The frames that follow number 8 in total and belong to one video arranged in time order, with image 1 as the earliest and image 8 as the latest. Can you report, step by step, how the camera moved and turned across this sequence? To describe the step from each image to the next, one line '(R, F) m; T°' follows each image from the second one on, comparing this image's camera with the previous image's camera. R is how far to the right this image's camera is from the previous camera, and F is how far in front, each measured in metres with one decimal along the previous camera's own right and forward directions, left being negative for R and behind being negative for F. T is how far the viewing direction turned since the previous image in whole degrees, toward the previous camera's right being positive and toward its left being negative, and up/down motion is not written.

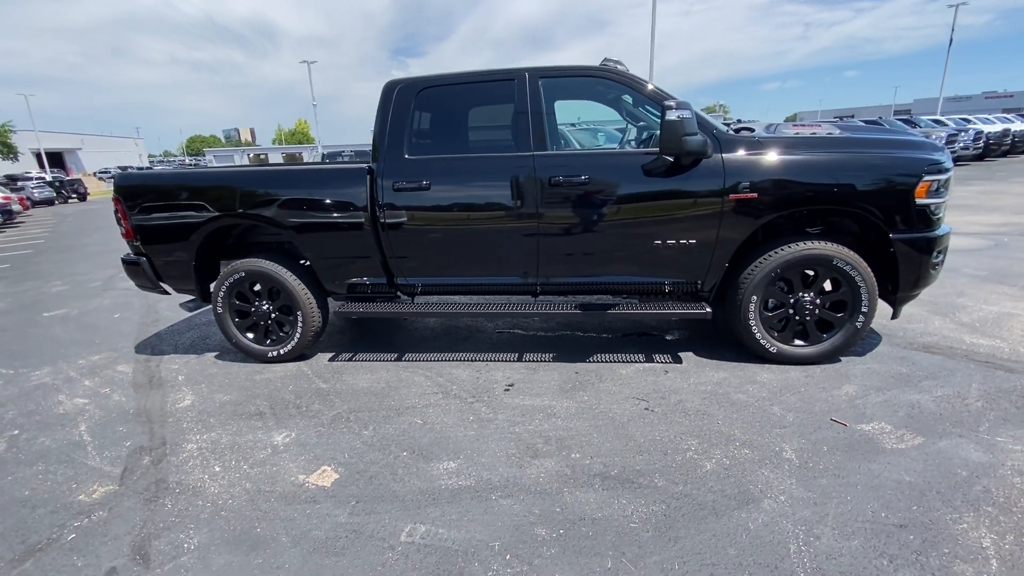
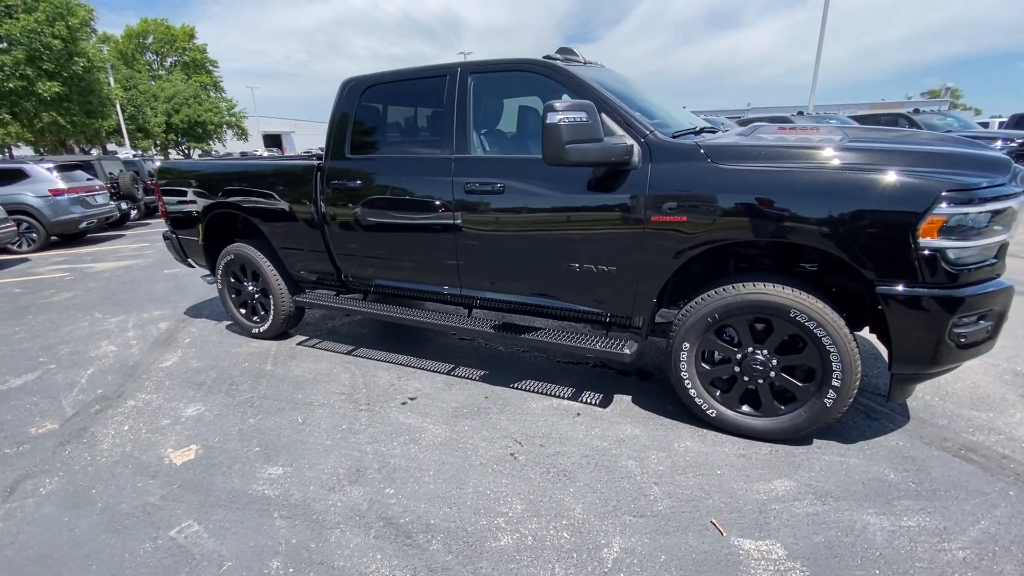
(+1.6, +0.5) m; -17°
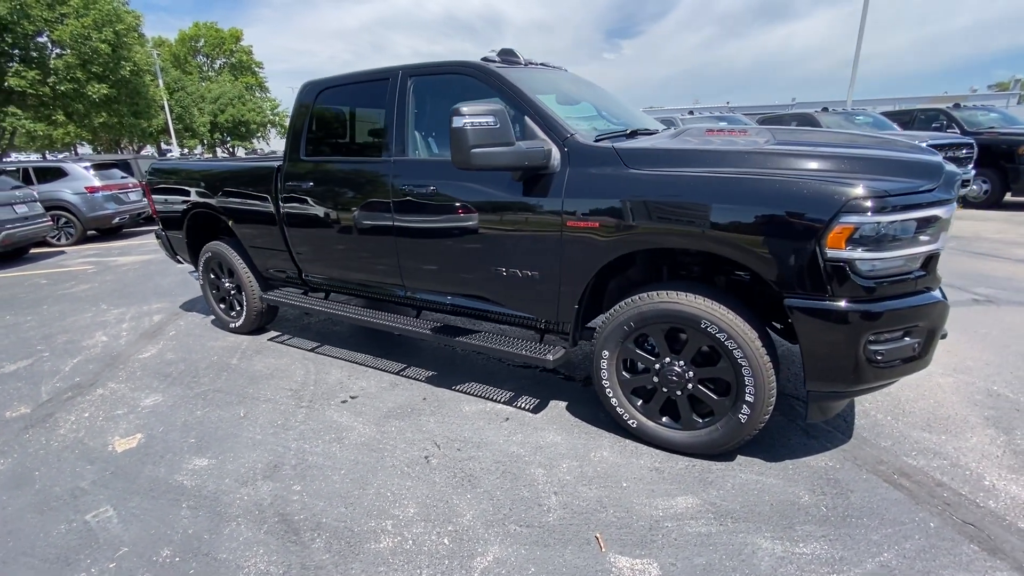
(+0.7, 0.0) m; -4°
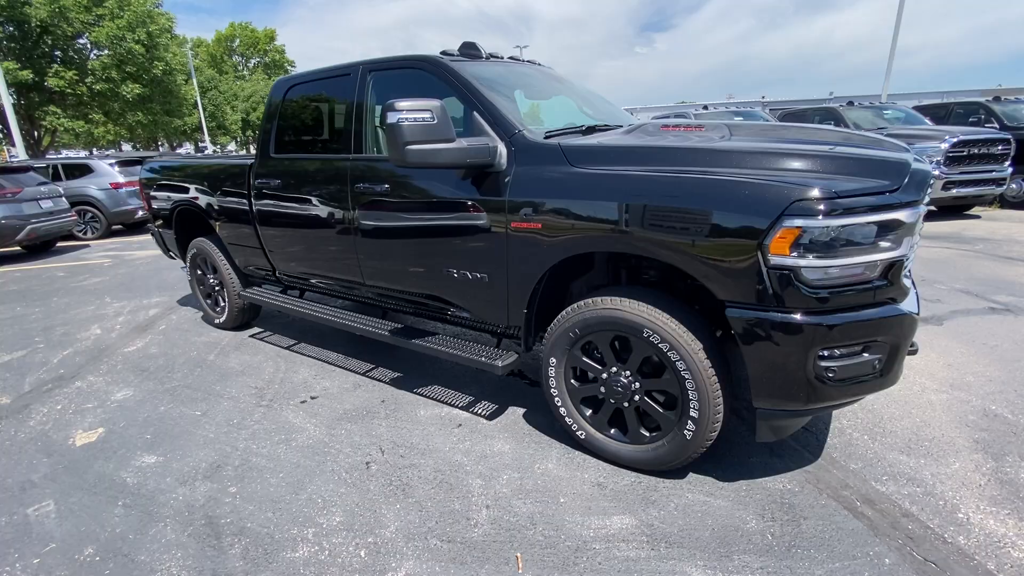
(+0.5, +0.1) m; -3°
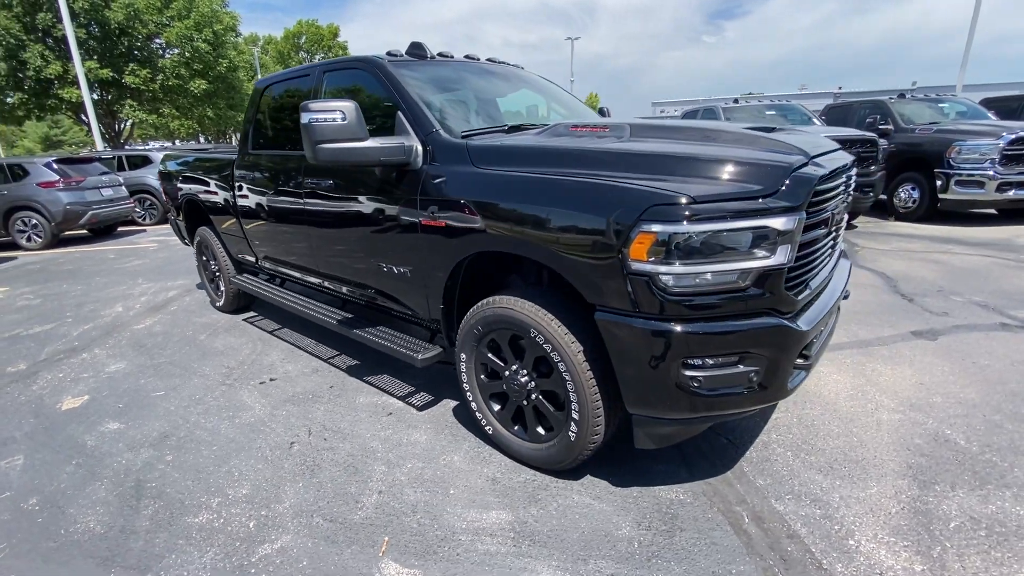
(+0.8, 0.0) m; -6°
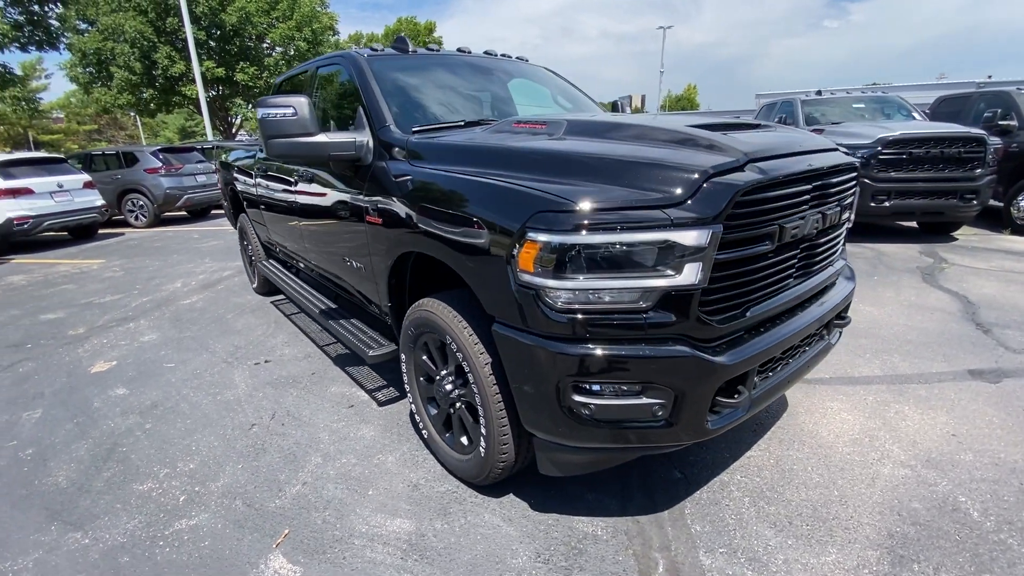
(+0.7, +0.2) m; -10°
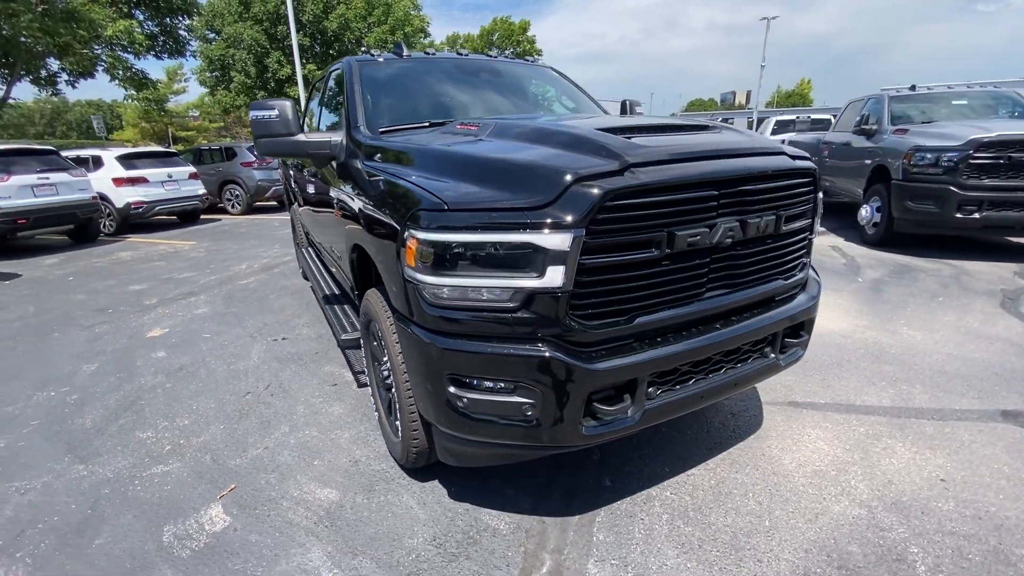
(+0.7, 0.0) m; -10°
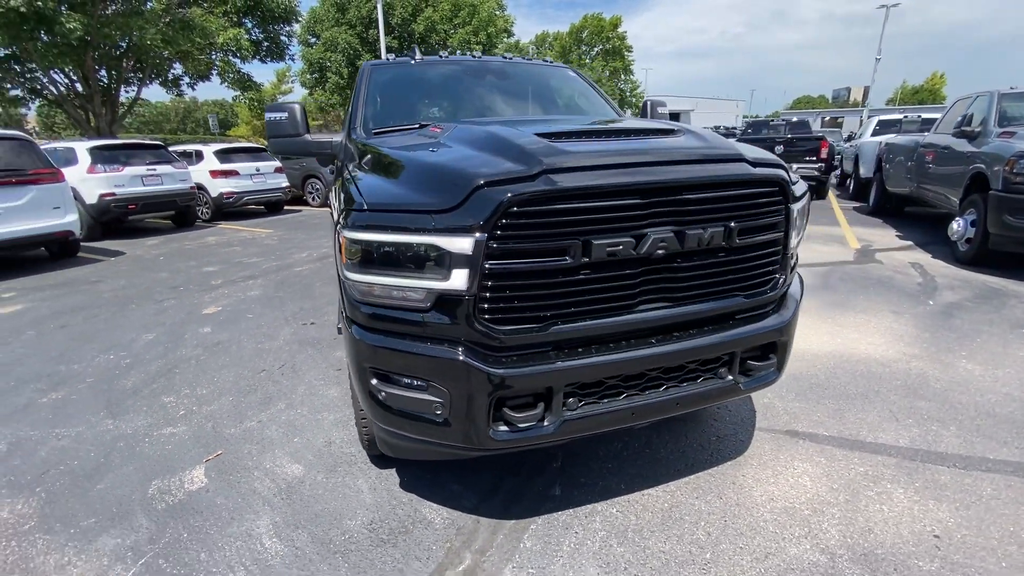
(+0.6, 0.0) m; -9°
